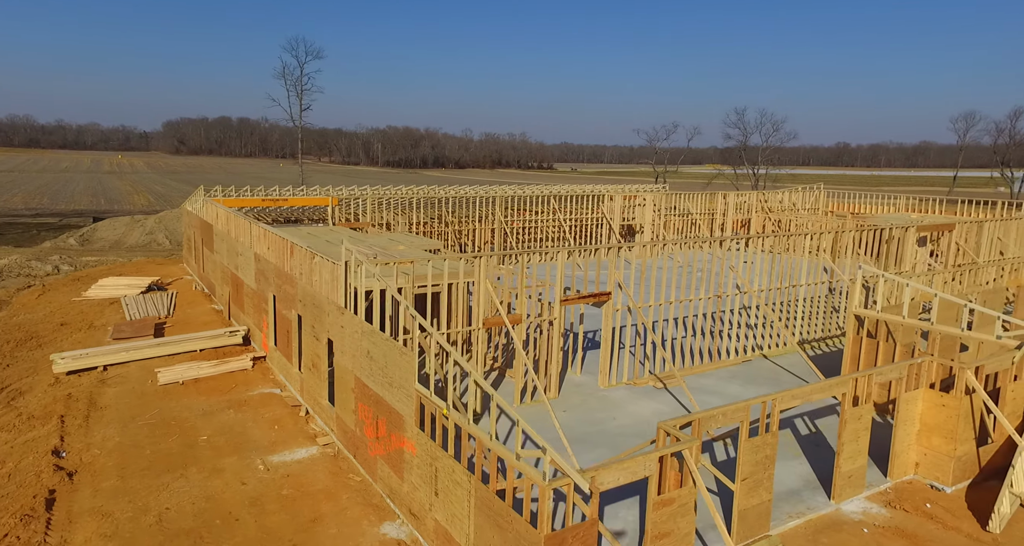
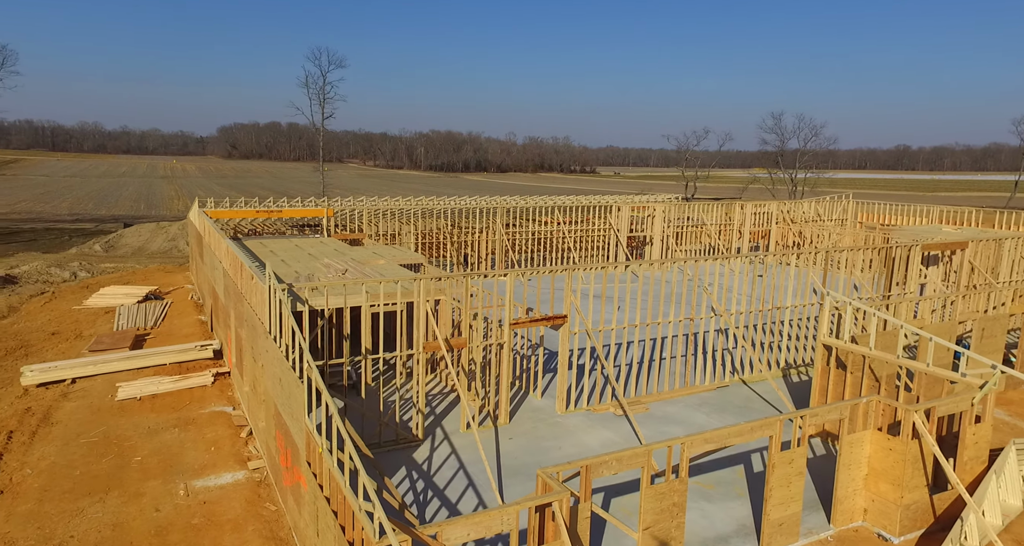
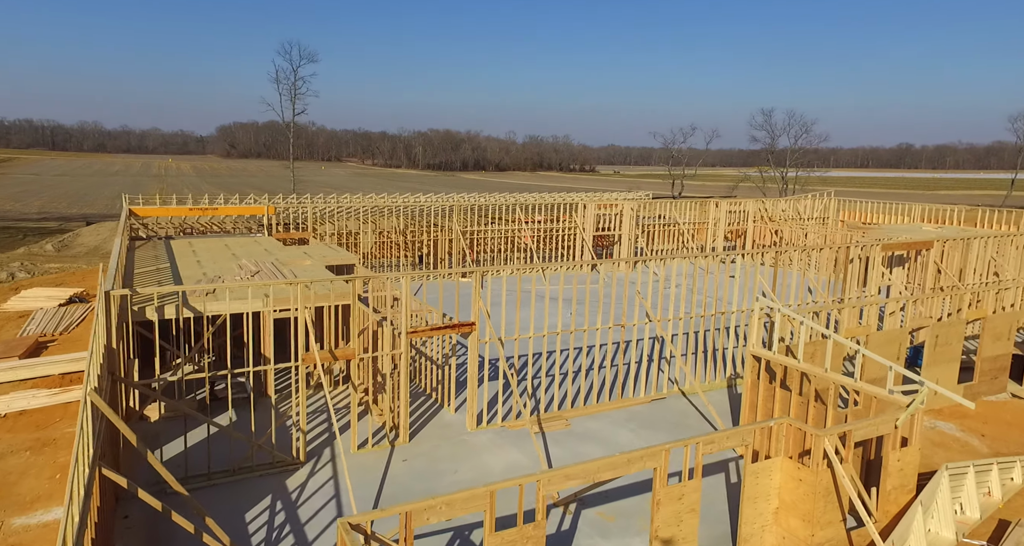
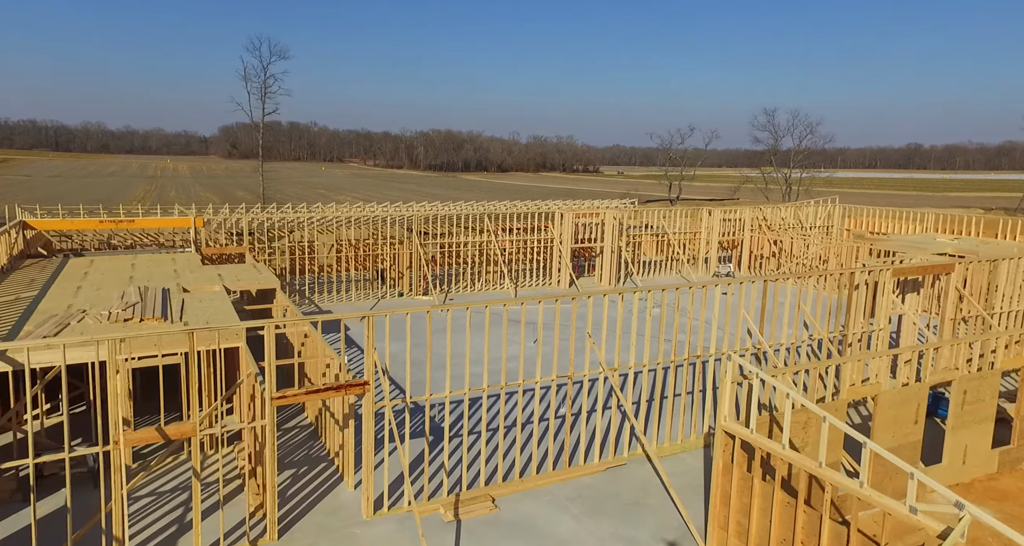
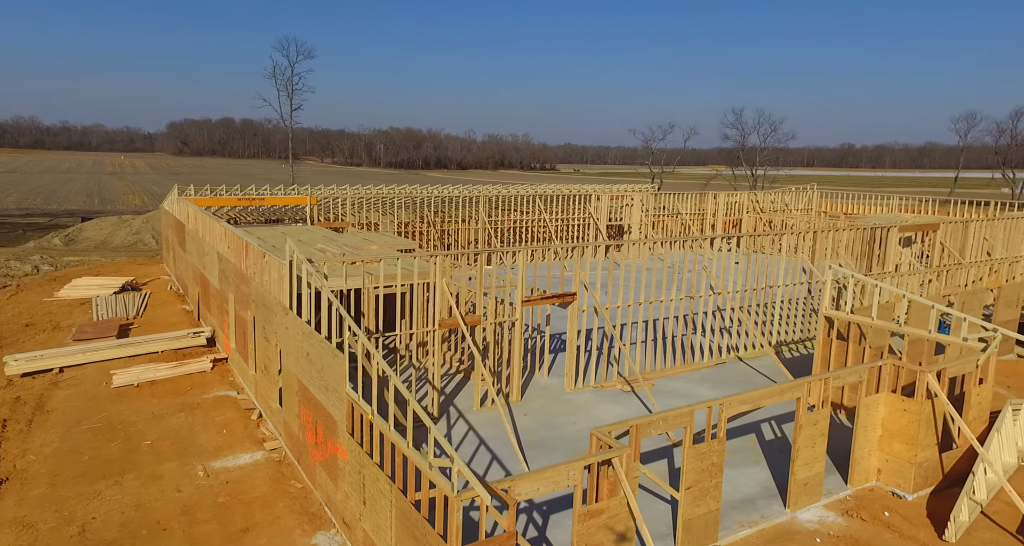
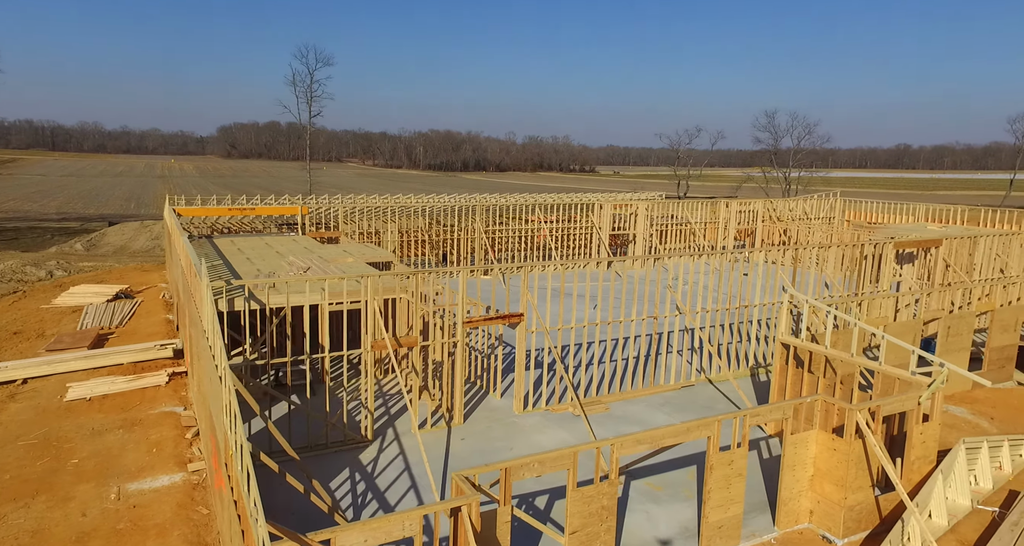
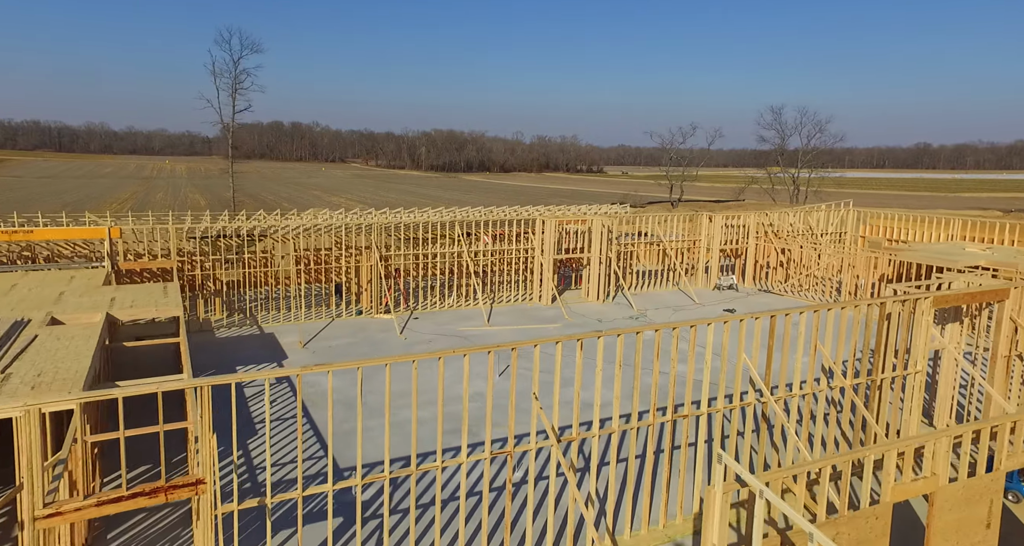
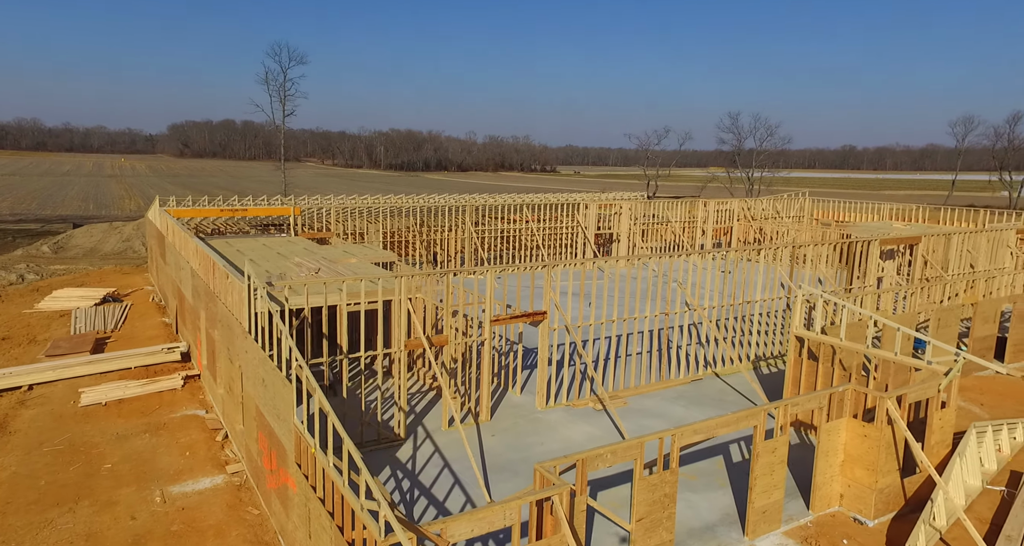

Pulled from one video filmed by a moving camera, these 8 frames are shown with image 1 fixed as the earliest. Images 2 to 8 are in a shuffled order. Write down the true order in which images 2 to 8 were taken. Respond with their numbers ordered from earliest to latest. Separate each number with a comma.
5, 8, 2, 6, 3, 4, 7
